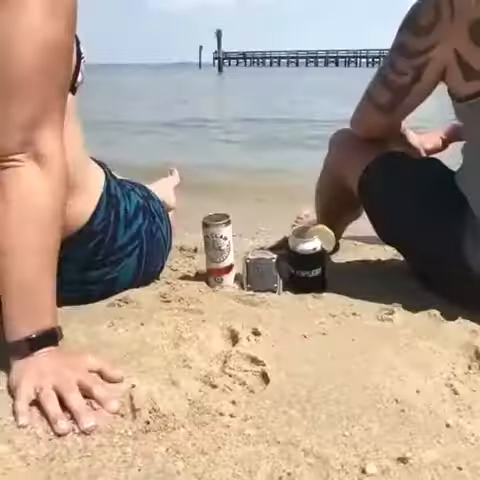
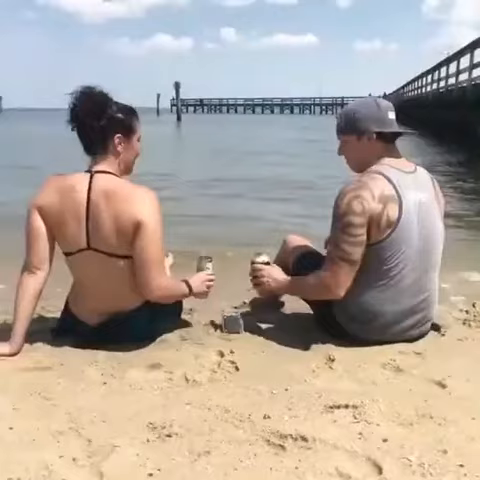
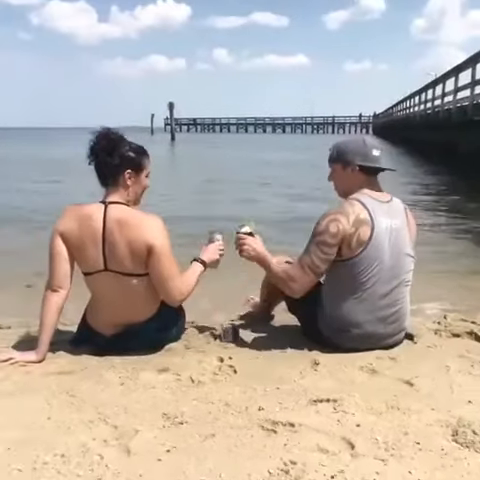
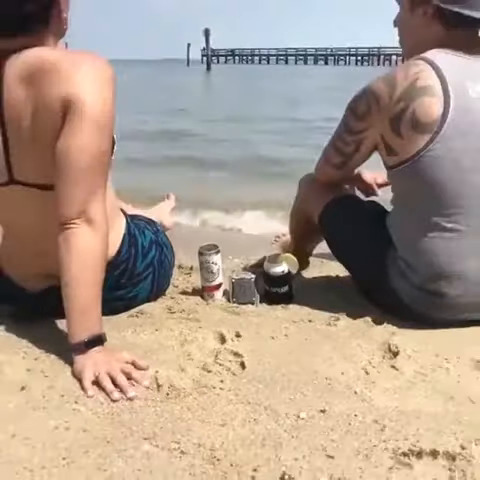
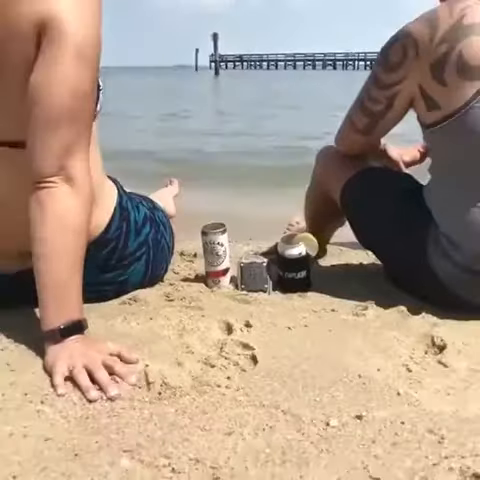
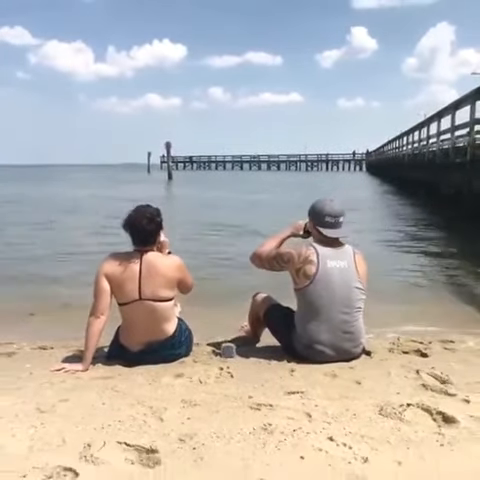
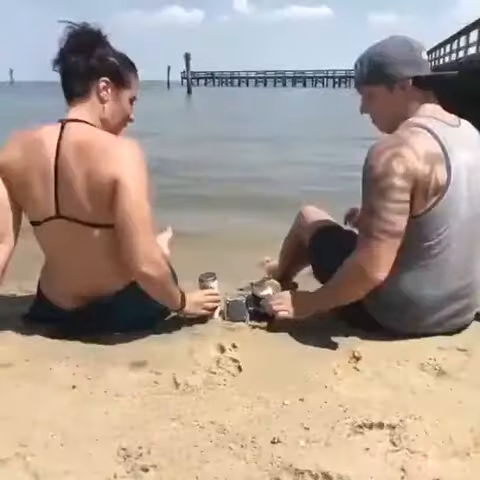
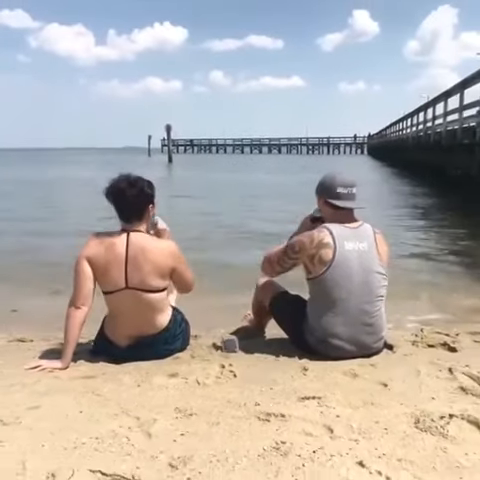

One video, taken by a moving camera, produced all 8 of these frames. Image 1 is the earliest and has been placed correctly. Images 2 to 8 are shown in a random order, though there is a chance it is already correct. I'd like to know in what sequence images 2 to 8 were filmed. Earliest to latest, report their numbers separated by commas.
5, 4, 7, 2, 3, 8, 6
